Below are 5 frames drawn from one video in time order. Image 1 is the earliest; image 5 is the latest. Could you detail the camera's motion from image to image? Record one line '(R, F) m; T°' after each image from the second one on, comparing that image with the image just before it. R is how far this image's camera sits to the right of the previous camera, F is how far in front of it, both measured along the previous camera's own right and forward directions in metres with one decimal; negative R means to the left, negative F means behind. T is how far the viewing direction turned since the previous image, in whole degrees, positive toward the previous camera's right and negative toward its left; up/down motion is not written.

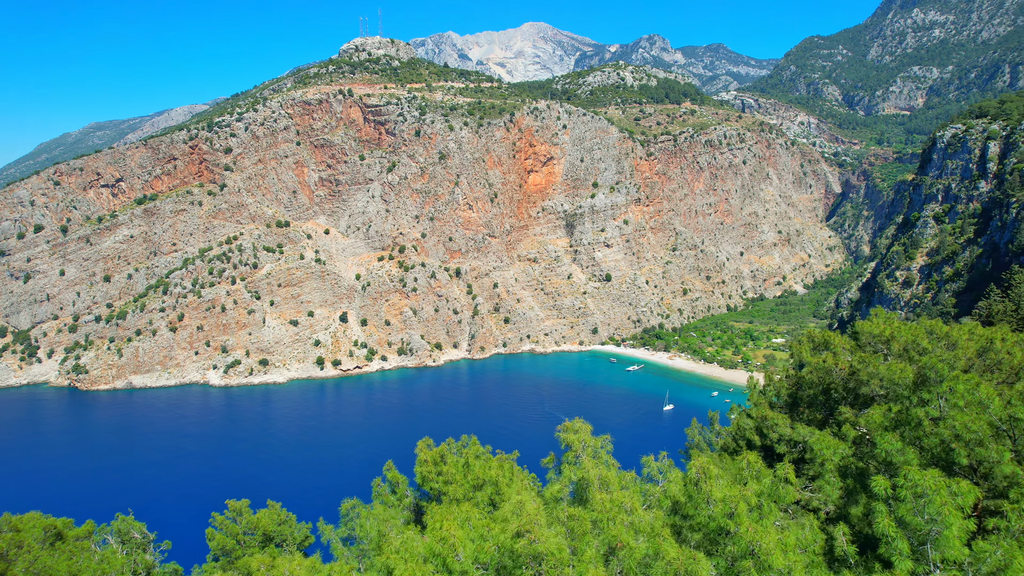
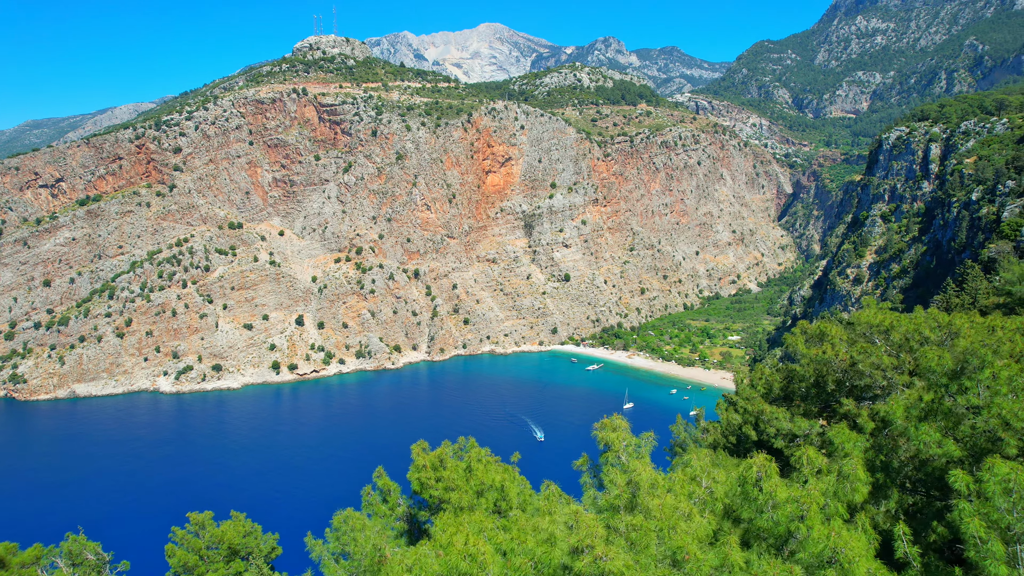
(+1.7, +0.2) m; +3°
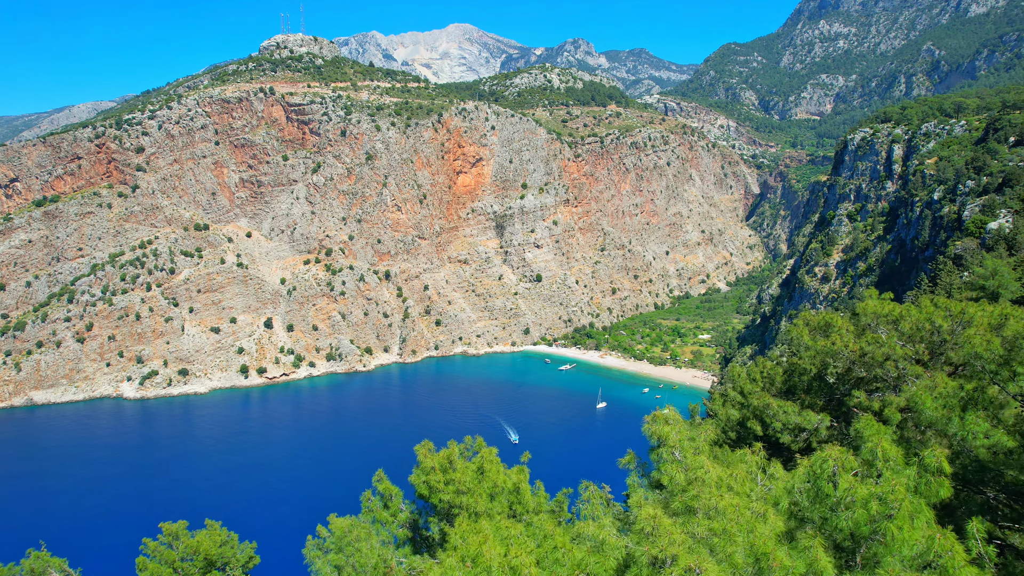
(+1.2, +0.1) m; +2°
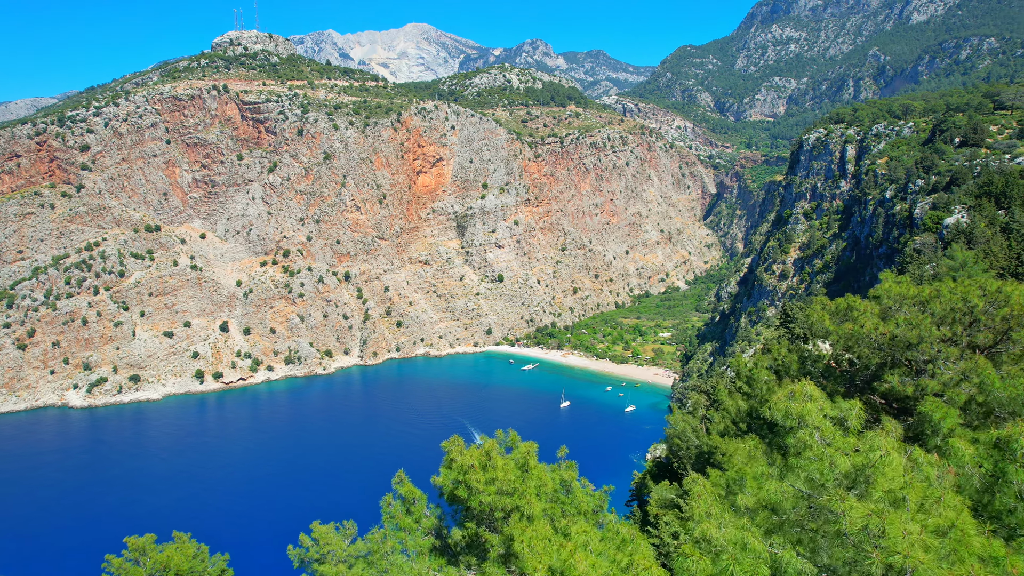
(+1.4, +0.1) m; +3°
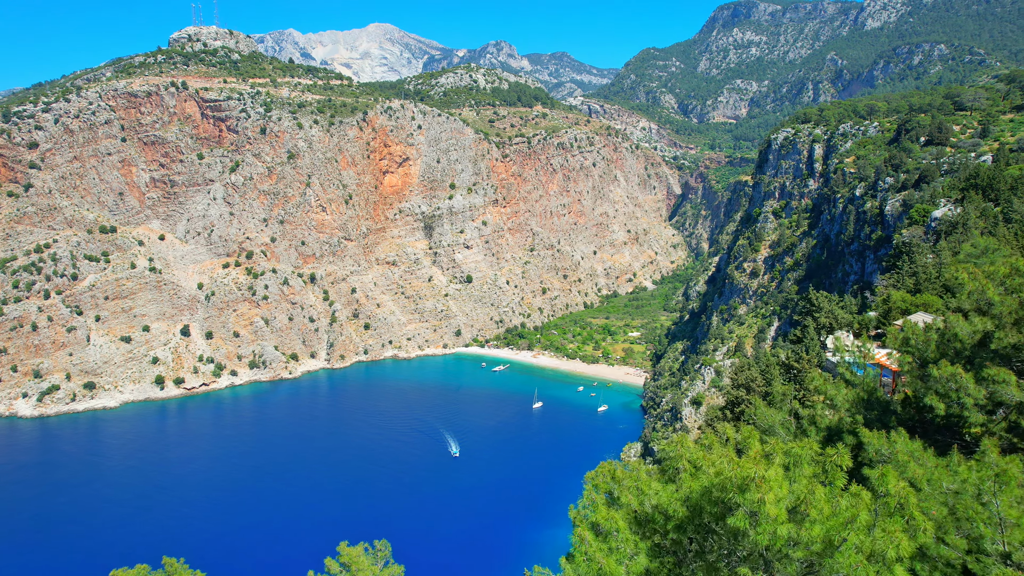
(+0.7, +0.2) m; +3°
